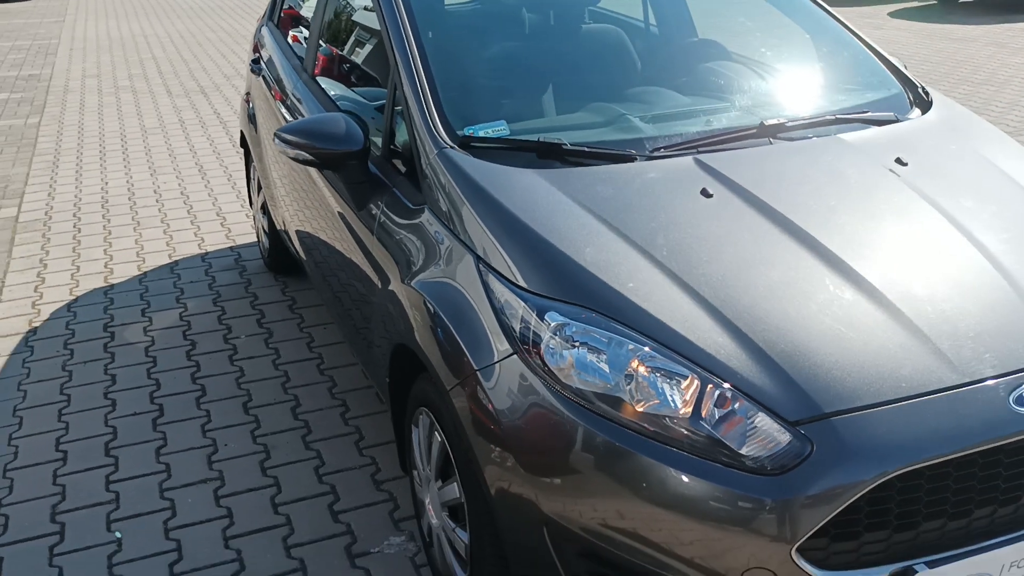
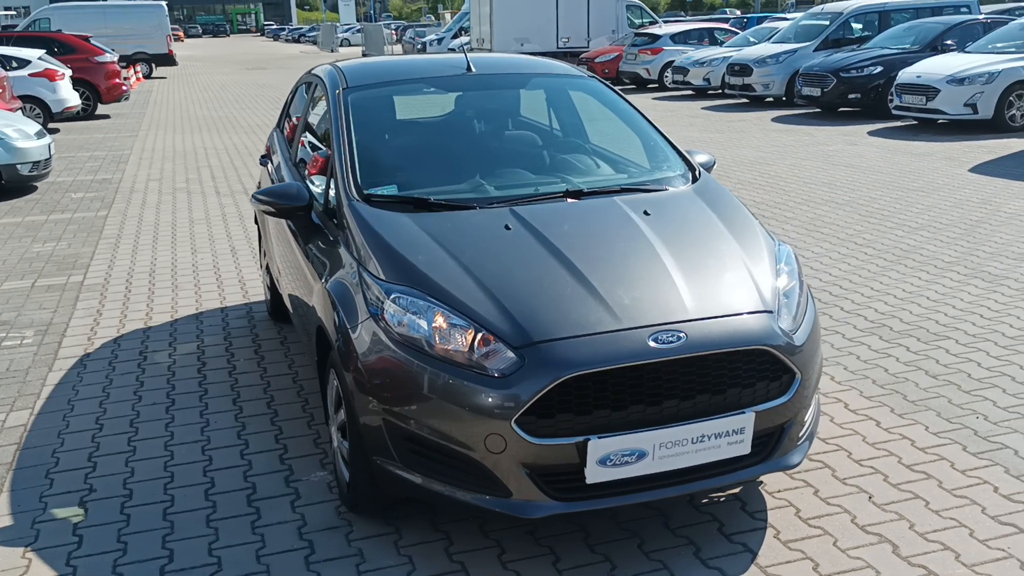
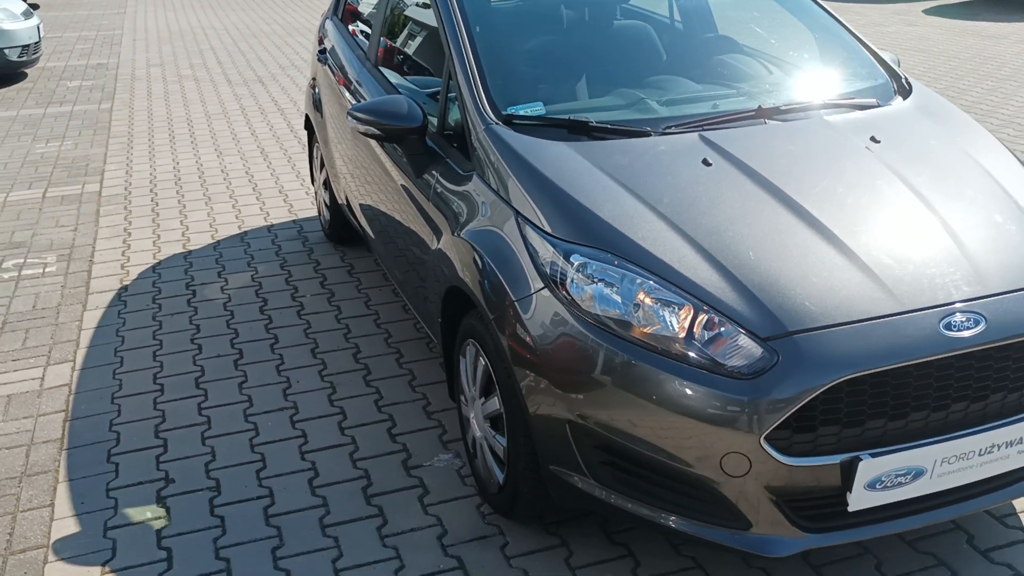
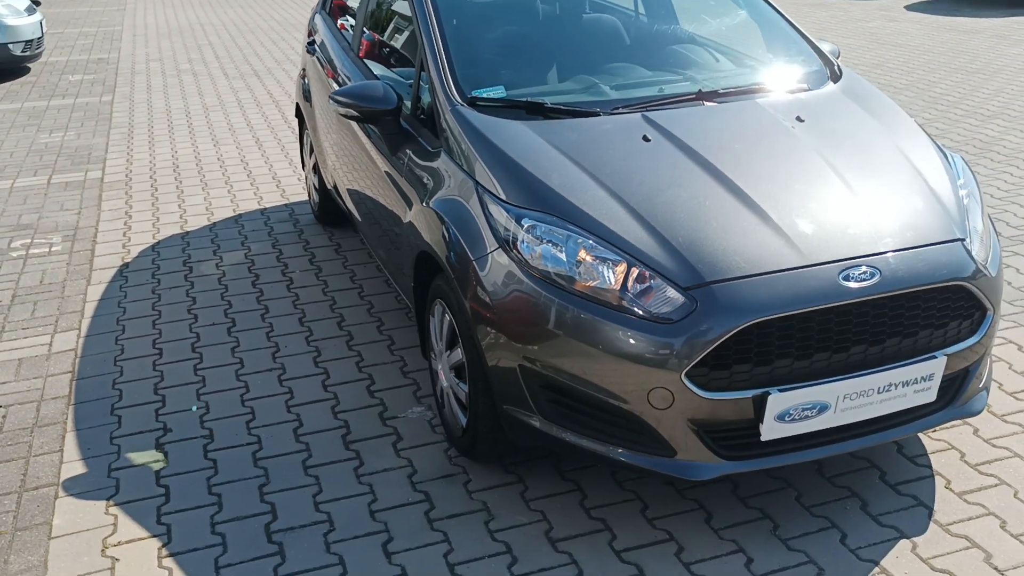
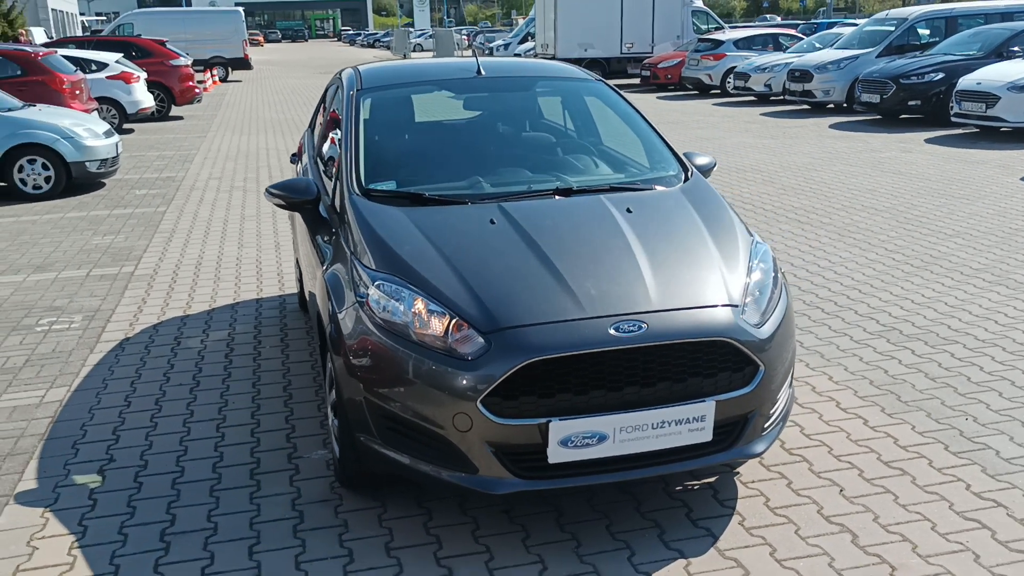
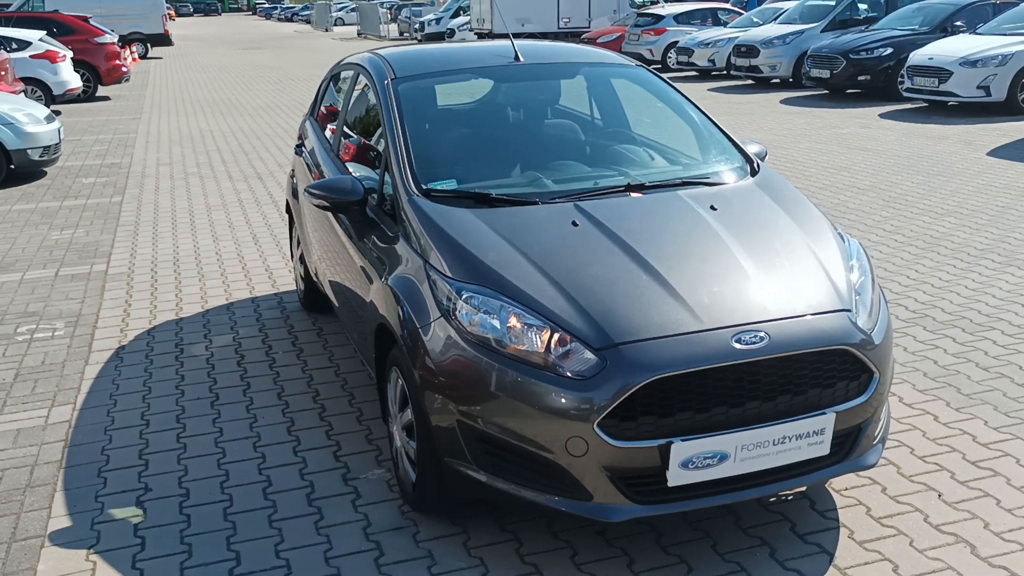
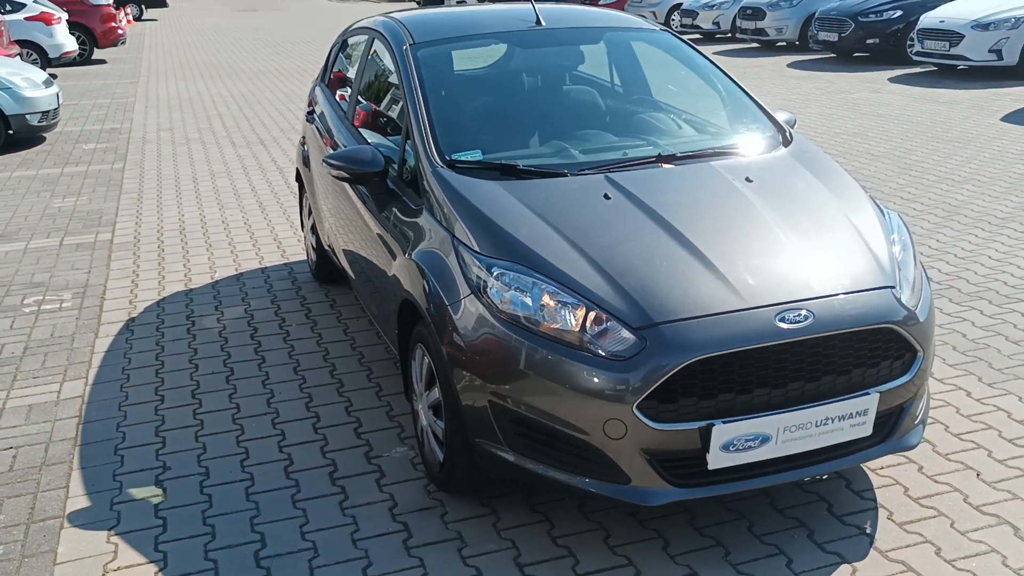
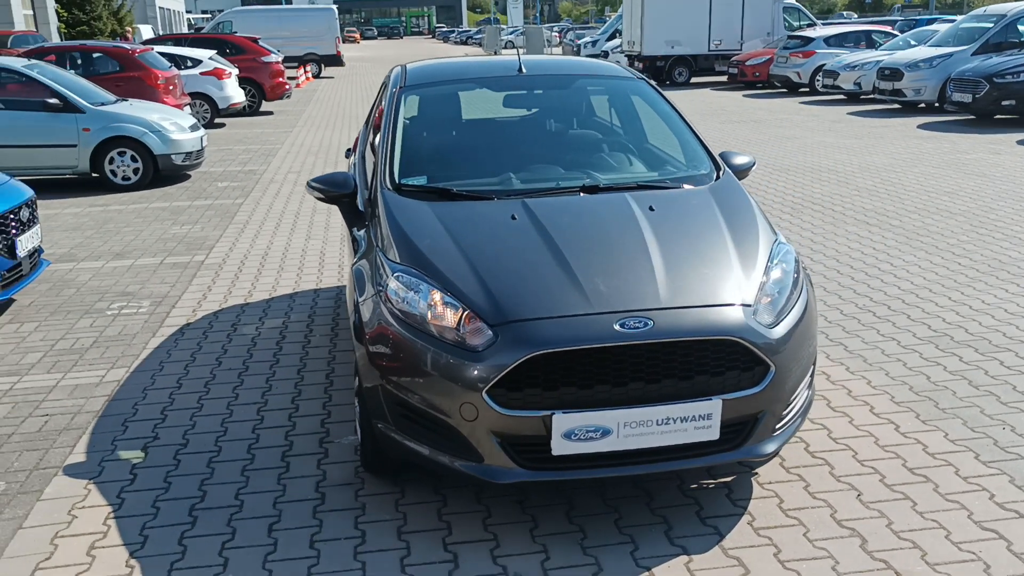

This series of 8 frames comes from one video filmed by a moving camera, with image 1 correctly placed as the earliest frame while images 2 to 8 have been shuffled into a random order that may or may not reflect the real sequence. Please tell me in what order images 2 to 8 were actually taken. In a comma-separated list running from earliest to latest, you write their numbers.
3, 4, 7, 6, 2, 5, 8
